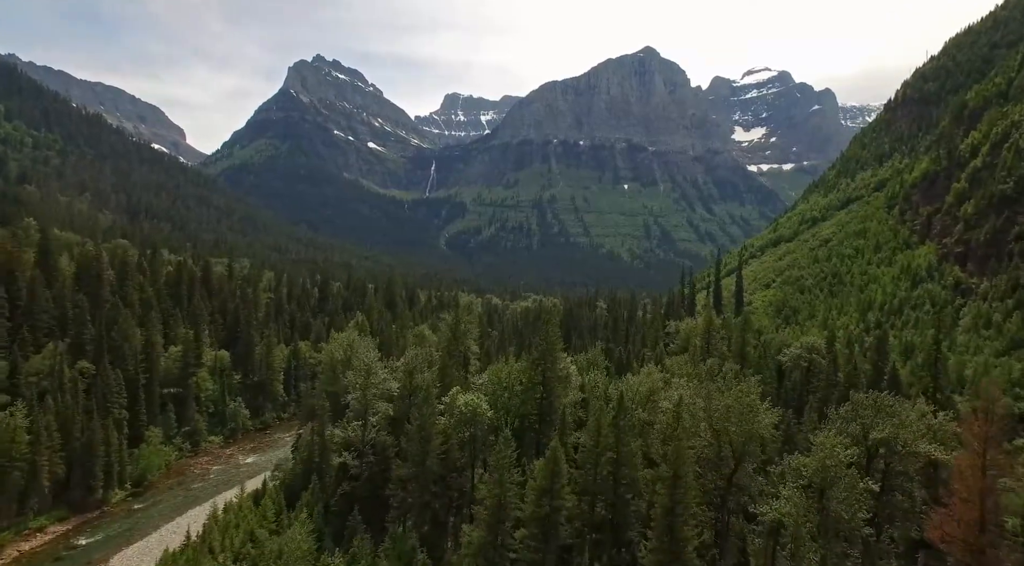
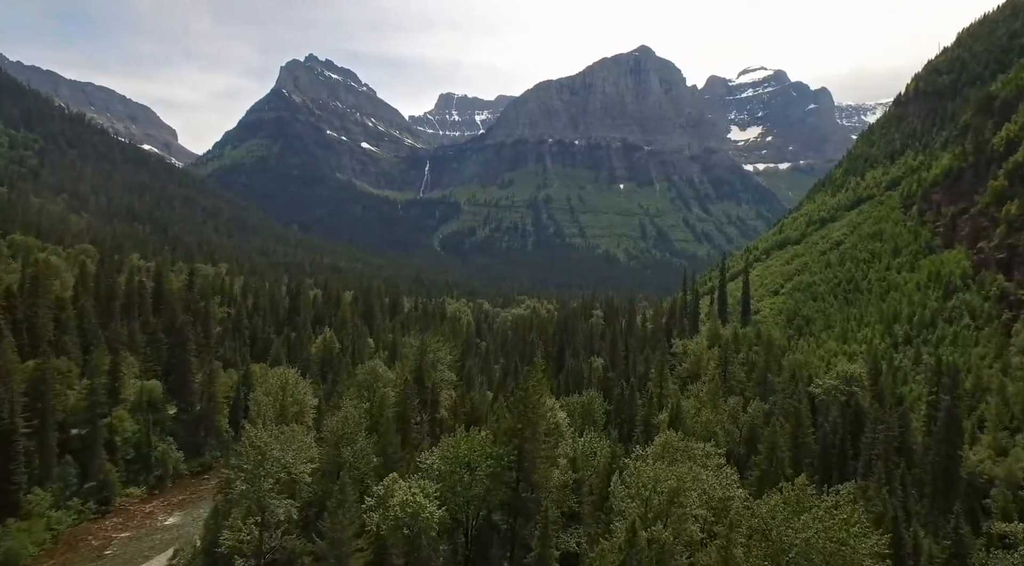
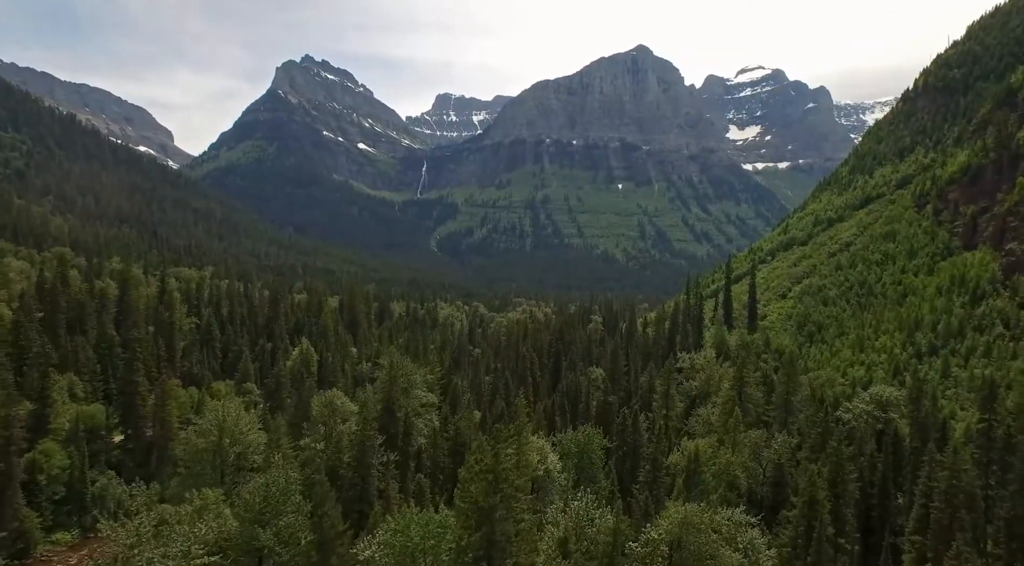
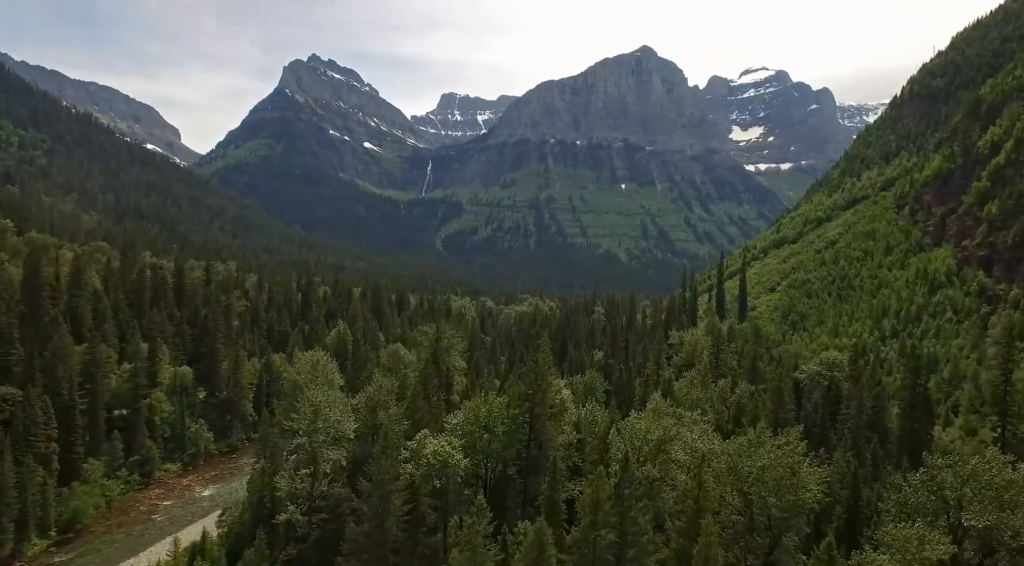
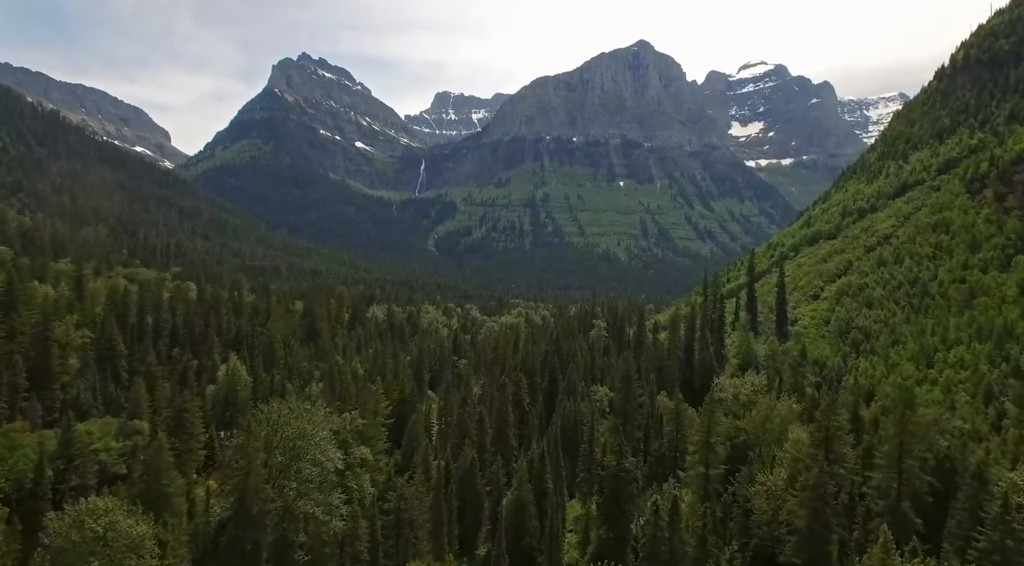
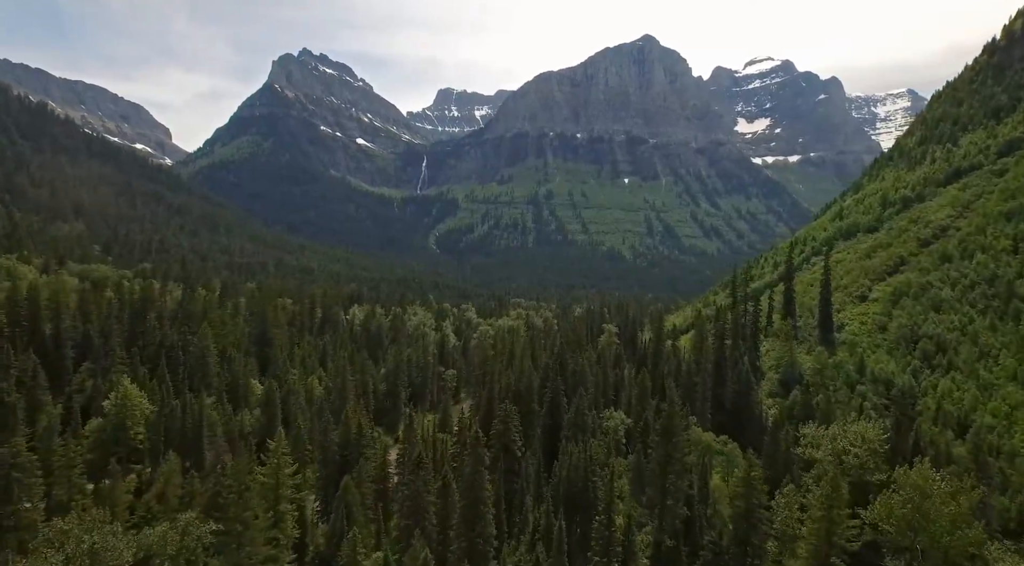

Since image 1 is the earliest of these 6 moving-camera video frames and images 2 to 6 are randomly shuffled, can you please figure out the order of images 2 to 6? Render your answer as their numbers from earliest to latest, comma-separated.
4, 2, 3, 5, 6
